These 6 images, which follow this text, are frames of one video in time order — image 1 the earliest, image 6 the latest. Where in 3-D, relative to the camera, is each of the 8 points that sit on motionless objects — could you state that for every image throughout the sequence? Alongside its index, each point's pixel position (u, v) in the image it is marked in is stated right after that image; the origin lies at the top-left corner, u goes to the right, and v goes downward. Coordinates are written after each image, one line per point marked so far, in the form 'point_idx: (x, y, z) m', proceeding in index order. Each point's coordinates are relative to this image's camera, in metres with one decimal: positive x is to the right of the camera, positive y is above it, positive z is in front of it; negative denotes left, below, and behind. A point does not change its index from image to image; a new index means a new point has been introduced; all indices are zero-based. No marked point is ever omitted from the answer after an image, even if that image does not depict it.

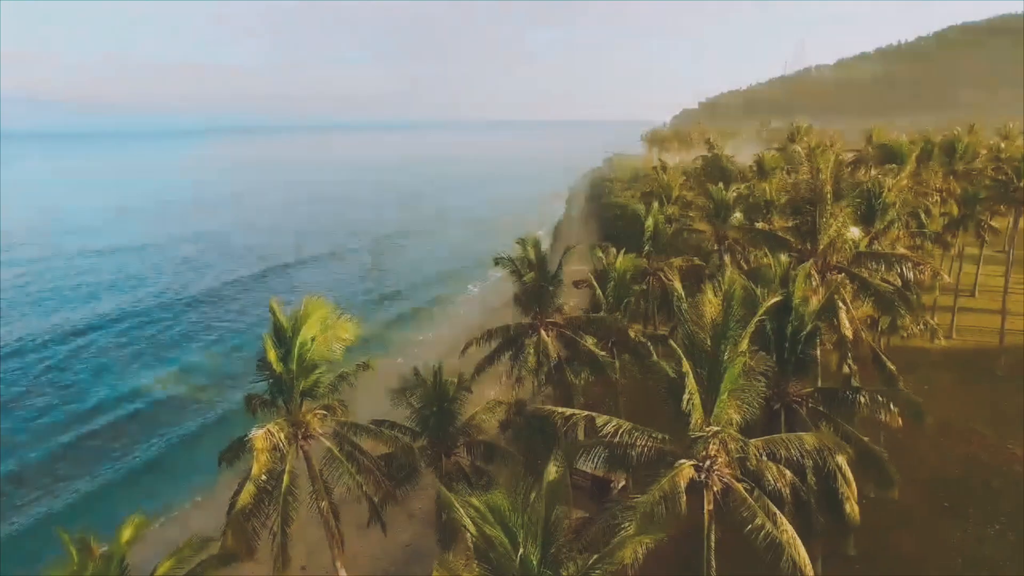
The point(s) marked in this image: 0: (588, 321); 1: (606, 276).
0: (+1.9, -0.8, +15.6) m
1: (+2.7, +0.3, +17.7) m
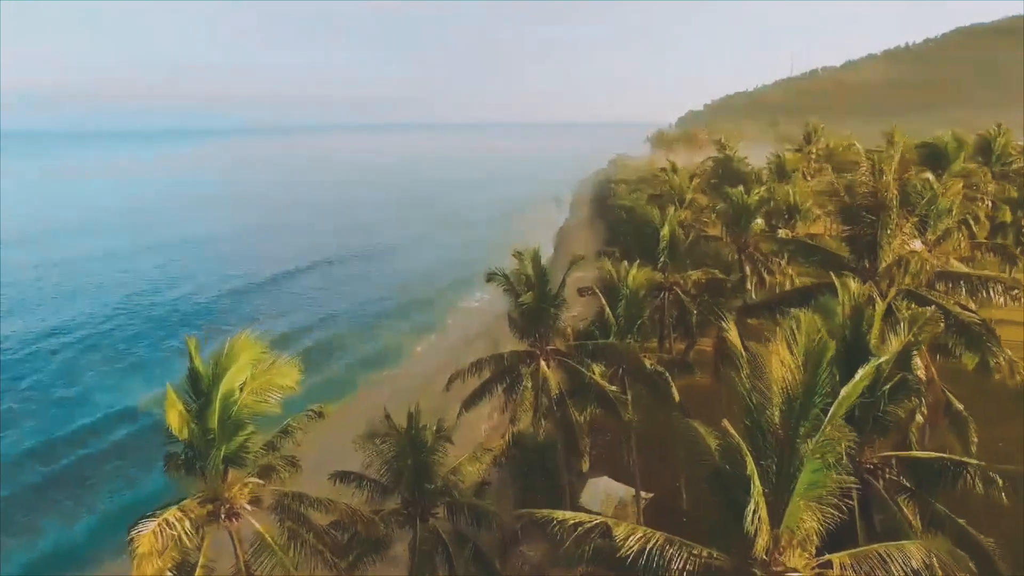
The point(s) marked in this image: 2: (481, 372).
0: (+1.8, -1.3, +13.3) m
1: (+2.6, -0.1, +15.3) m
2: (-0.7, -1.8, +13.3) m
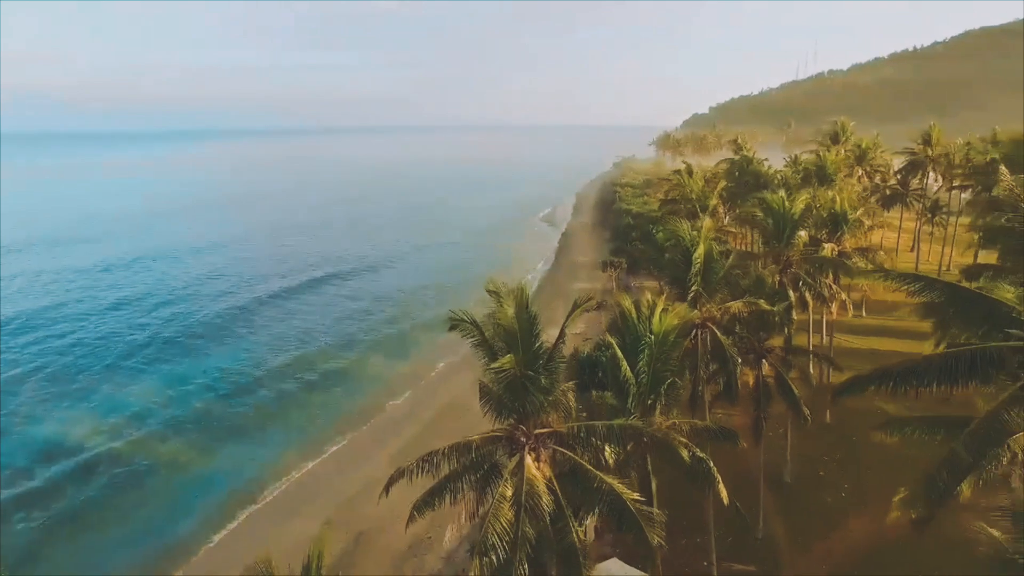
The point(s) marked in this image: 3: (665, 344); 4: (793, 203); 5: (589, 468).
0: (+1.4, -2.1, +9.0) m
1: (+2.2, -0.9, +11.1) m
2: (-1.1, -2.5, +9.0) m
3: (+2.7, -1.0, +11.0) m
4: (+8.4, +2.5, +18.7) m
5: (+1.1, -2.5, +8.8) m
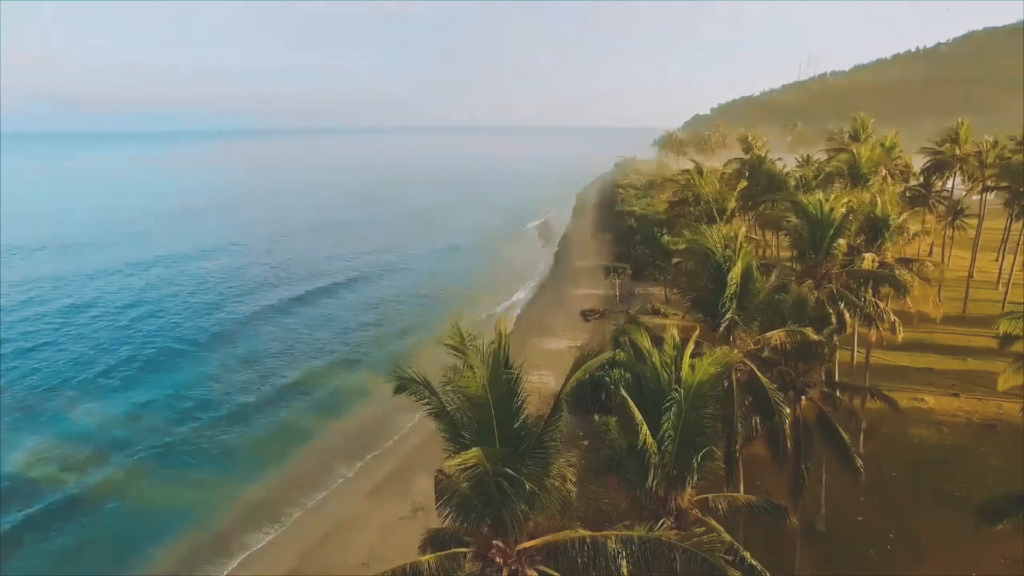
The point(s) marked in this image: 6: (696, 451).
0: (+1.1, -2.5, +6.2) m
1: (+1.9, -1.4, +8.3) m
2: (-1.3, -3.0, +6.2) m
3: (+2.4, -1.4, +8.2) m
4: (+8.1, +2.1, +15.8) m
5: (+0.8, -2.9, +6.0) m
6: (+2.4, -2.1, +8.1) m
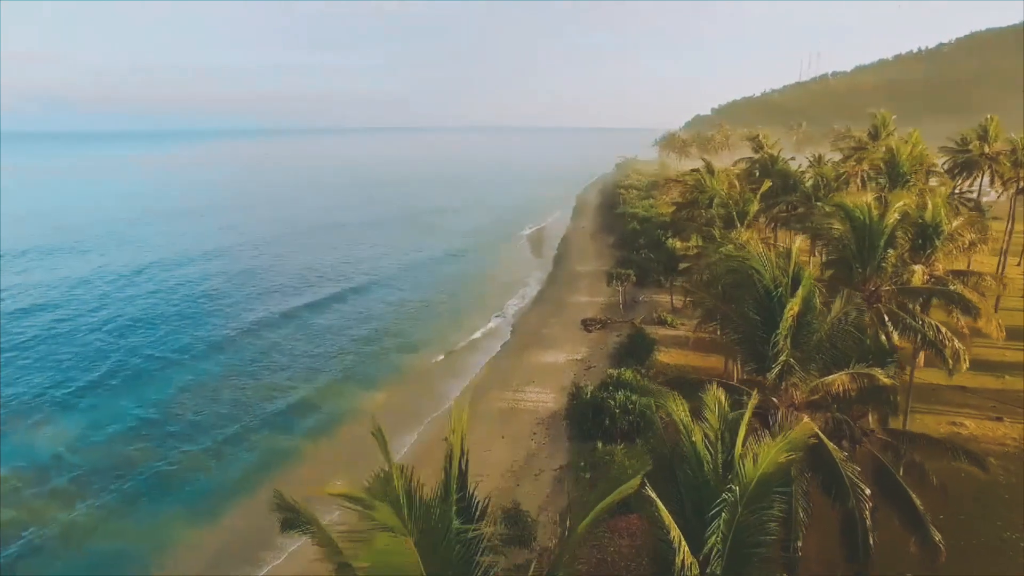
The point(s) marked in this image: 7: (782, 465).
0: (+0.9, -2.9, +3.7) m
1: (+1.7, -1.8, +5.7) m
2: (-1.5, -3.4, +3.6) m
3: (+2.2, -1.9, +5.6) m
4: (+7.9, +1.6, +13.3) m
5: (+0.6, -3.4, +3.4) m
6: (+2.1, -2.5, +5.5) m
7: (+2.4, -1.6, +5.7) m
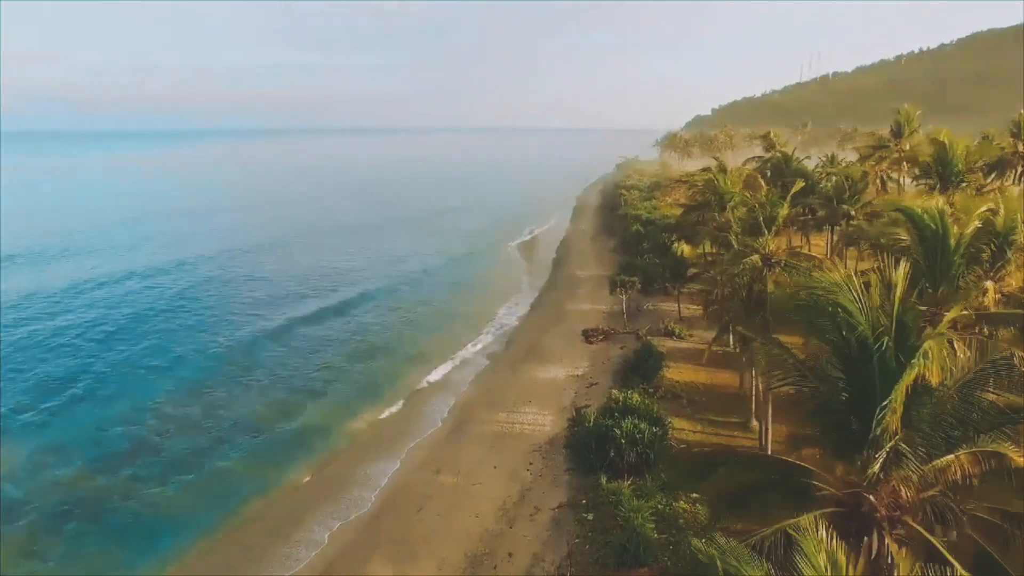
0: (+0.7, -3.3, +1.1) m
1: (+1.5, -2.2, +3.1) m
2: (-1.8, -3.8, +1.1) m
3: (+2.0, -2.3, +3.0) m
4: (+7.7, +1.2, +10.7) m
5: (+0.4, -3.8, +0.8) m
6: (+1.9, -3.0, +3.0) m
7: (+2.2, -2.0, +3.1) m
